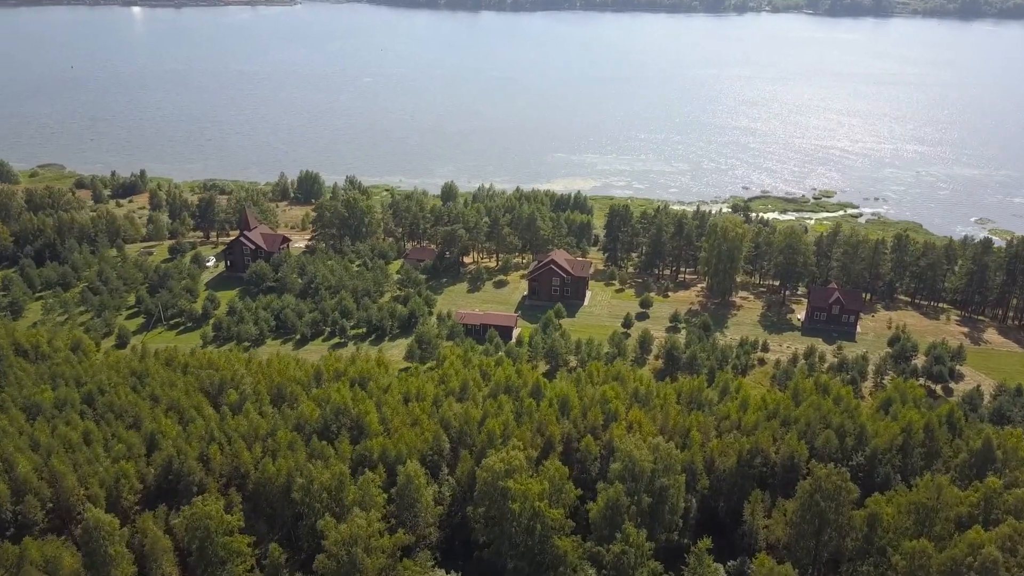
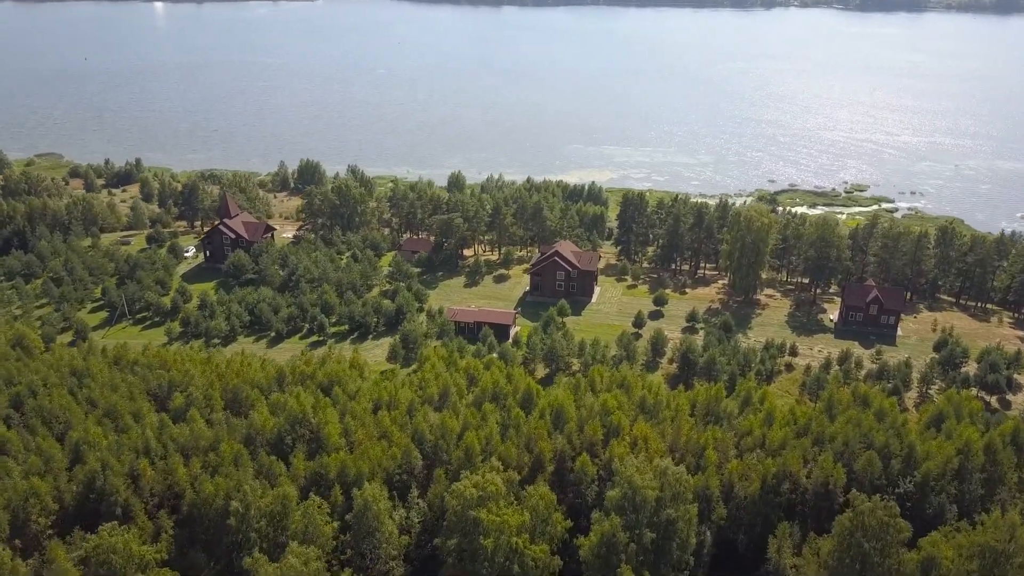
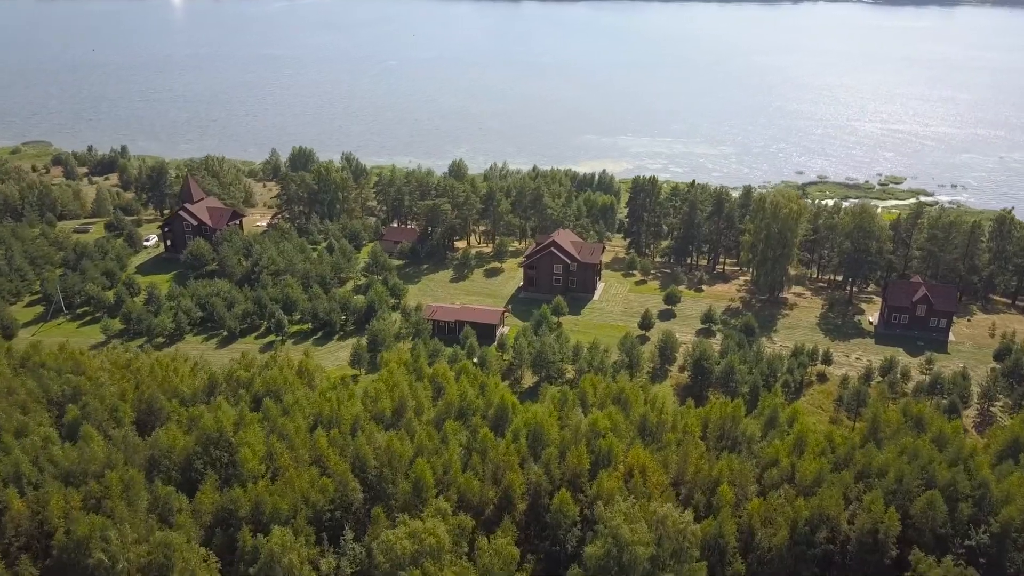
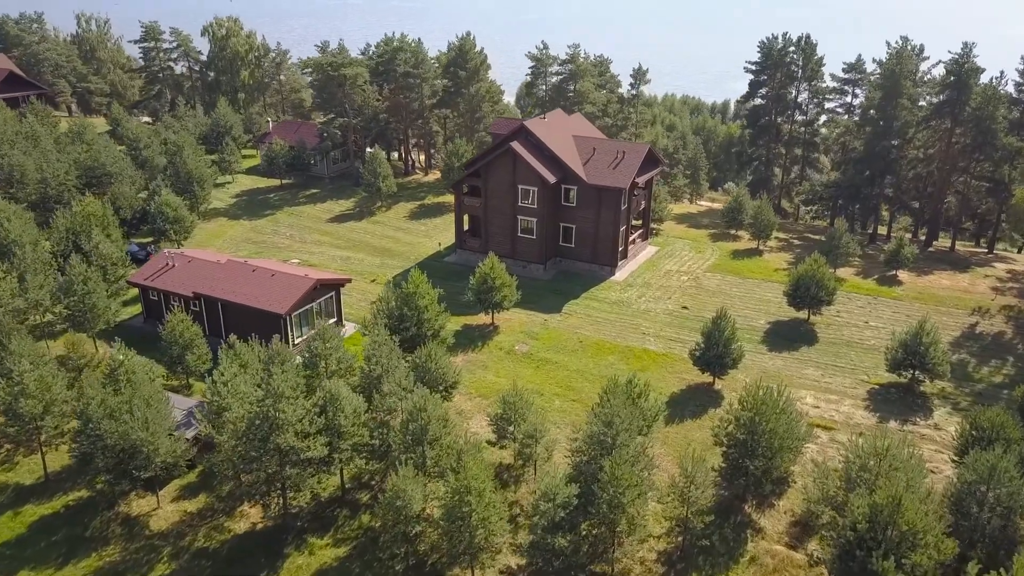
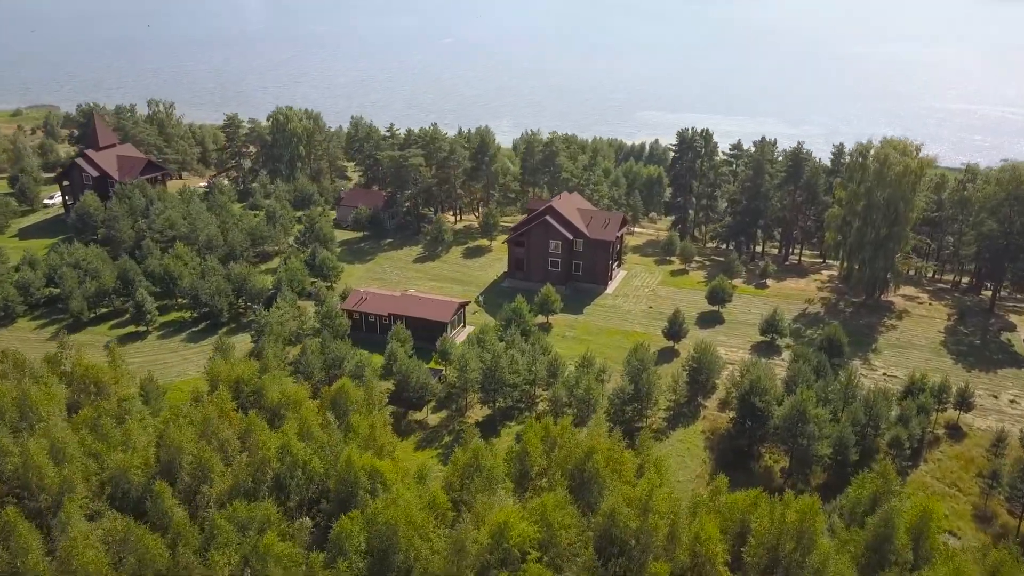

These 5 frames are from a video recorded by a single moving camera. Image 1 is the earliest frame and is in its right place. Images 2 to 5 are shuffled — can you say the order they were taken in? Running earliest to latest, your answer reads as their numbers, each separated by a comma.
2, 3, 5, 4
